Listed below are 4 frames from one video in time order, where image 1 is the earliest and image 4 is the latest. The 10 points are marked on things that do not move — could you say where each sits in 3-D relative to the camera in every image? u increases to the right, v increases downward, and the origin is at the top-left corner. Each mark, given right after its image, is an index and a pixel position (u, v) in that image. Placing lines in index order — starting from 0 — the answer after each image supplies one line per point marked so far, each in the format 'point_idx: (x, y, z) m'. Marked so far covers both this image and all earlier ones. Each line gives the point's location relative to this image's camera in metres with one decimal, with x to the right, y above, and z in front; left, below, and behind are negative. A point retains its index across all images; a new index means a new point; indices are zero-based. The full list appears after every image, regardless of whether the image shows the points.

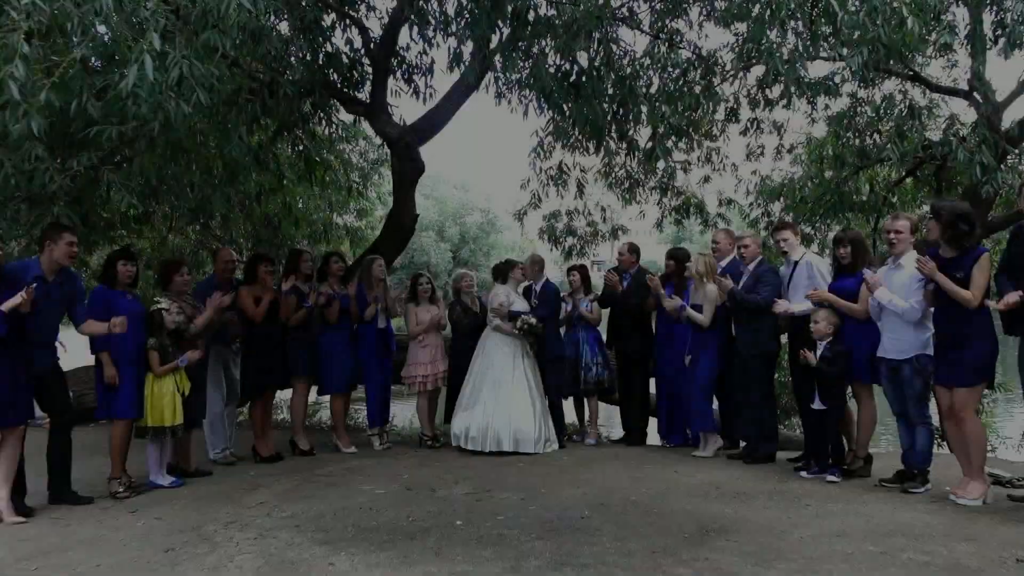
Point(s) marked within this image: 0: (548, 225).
0: (+0.5, +0.9, +10.6) m
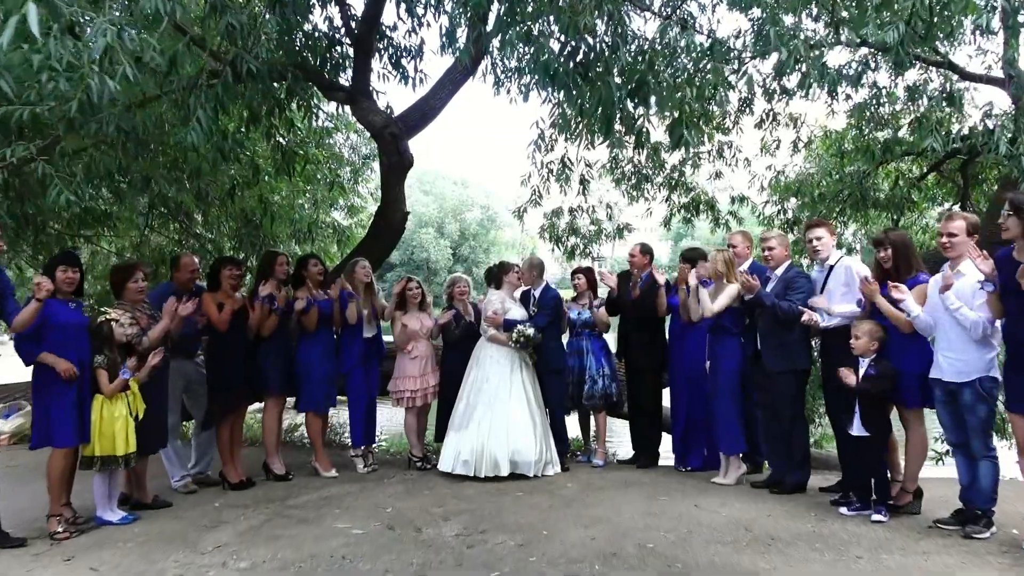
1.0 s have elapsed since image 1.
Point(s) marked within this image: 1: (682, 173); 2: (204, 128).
0: (+0.5, +0.9, +10.0) m
1: (+2.2, +1.5, +9.7) m
2: (-1.9, +1.0, +4.7) m
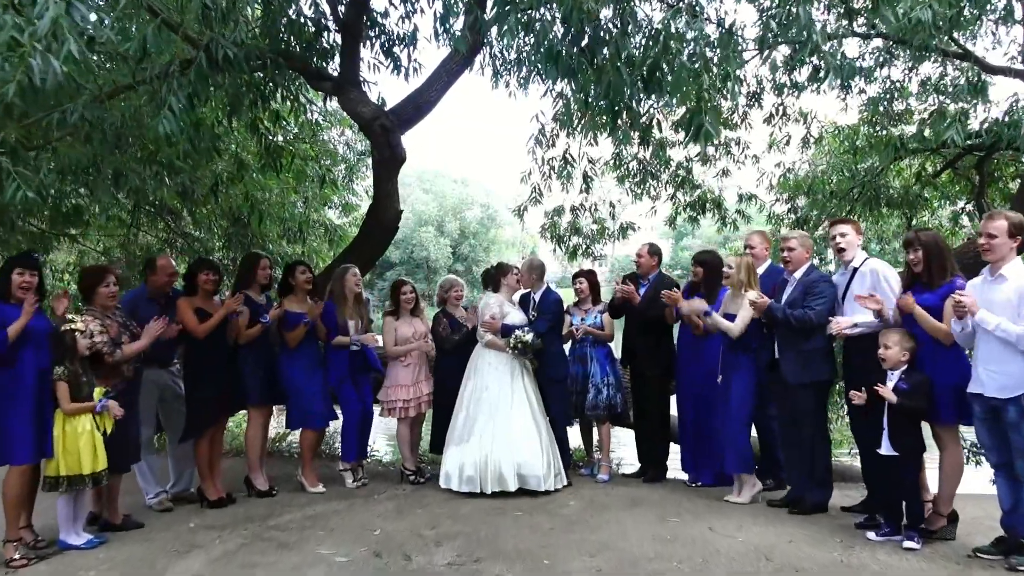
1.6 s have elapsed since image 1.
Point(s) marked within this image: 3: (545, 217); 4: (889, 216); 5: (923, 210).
0: (+0.5, +0.8, +9.6) m
1: (+2.2, +1.5, +9.3) m
2: (-1.9, +1.0, +4.3) m
3: (+0.4, +0.9, +9.6) m
4: (+4.9, +0.9, +9.8) m
5: (+5.4, +1.0, +9.8) m
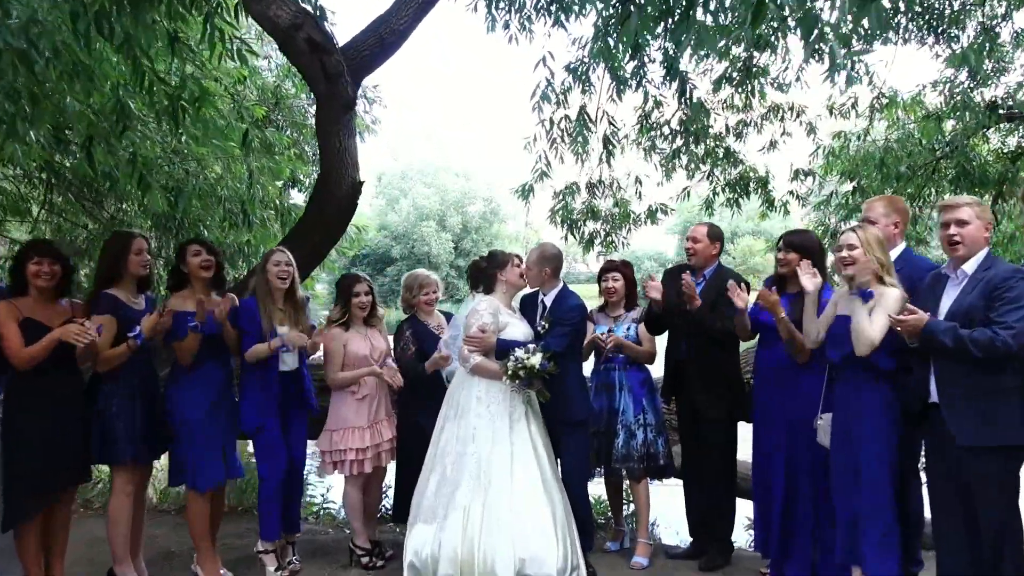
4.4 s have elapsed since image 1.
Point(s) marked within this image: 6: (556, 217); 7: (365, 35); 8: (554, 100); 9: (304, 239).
0: (+0.5, +0.9, +7.8) m
1: (+2.2, +1.5, +7.5) m
2: (-2.0, +1.0, +2.5) m
3: (+0.4, +0.9, +7.8) m
4: (+4.9, +1.0, +8.0) m
5: (+5.4, +1.0, +7.9) m
6: (+0.4, +0.7, +7.8) m
7: (-0.9, +1.6, +4.8) m
8: (+0.4, +1.6, +6.4) m
9: (-1.4, +0.3, +4.7) m
